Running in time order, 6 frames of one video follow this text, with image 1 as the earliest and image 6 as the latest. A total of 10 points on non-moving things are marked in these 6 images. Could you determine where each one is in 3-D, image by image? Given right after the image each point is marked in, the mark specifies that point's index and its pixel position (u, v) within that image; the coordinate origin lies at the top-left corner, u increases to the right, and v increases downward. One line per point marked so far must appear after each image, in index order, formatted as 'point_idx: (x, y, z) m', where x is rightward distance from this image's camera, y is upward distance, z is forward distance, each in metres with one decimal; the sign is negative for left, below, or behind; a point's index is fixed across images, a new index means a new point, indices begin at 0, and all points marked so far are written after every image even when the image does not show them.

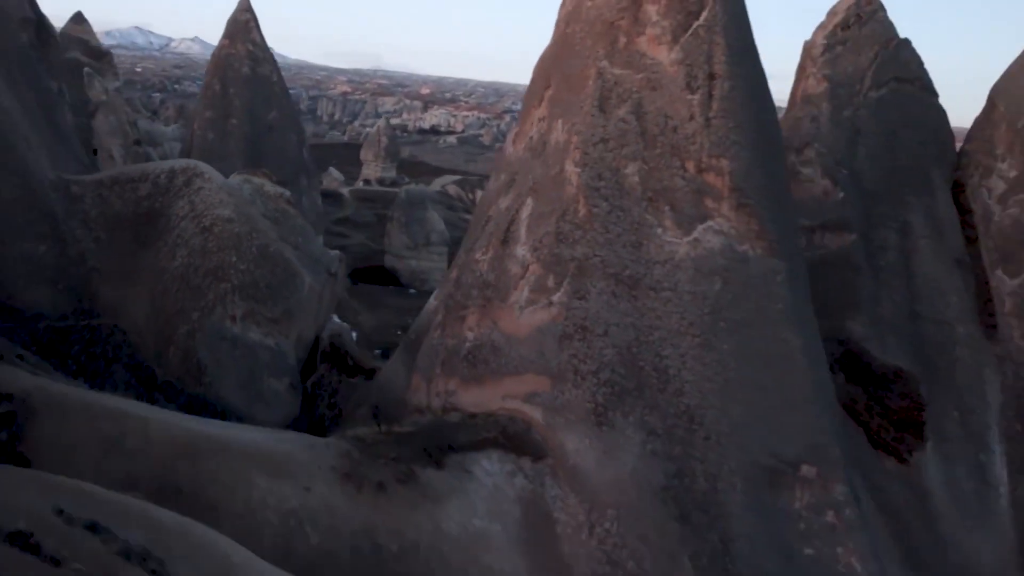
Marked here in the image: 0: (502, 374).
0: (0.0, -0.7, +4.6) m
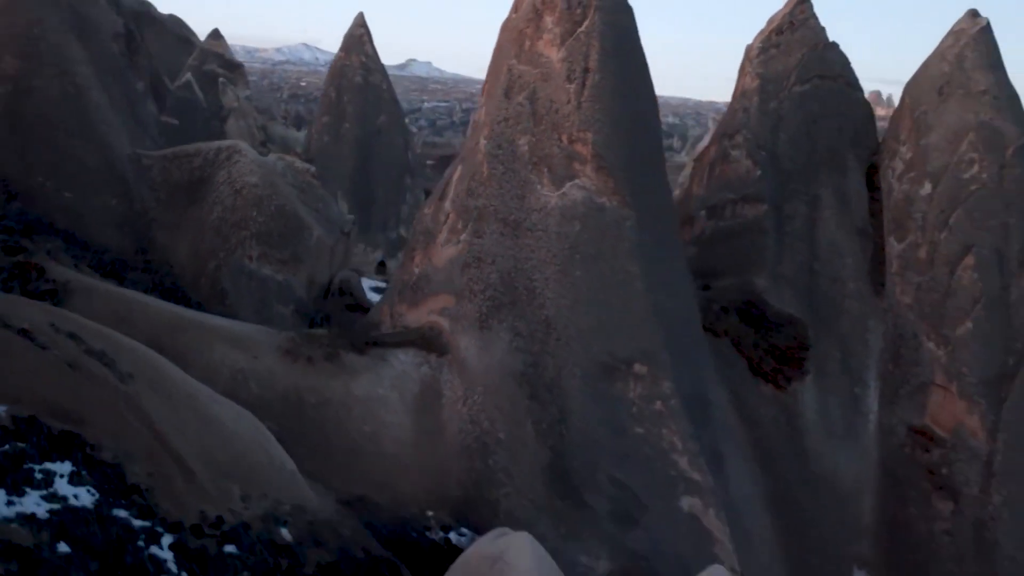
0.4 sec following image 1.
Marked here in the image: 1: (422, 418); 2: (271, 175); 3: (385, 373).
0: (-0.9, -0.1, +6.2) m
1: (-1.0, -1.3, +6.0) m
2: (-3.7, +1.7, +8.8) m
3: (-1.4, -0.9, +6.1) m
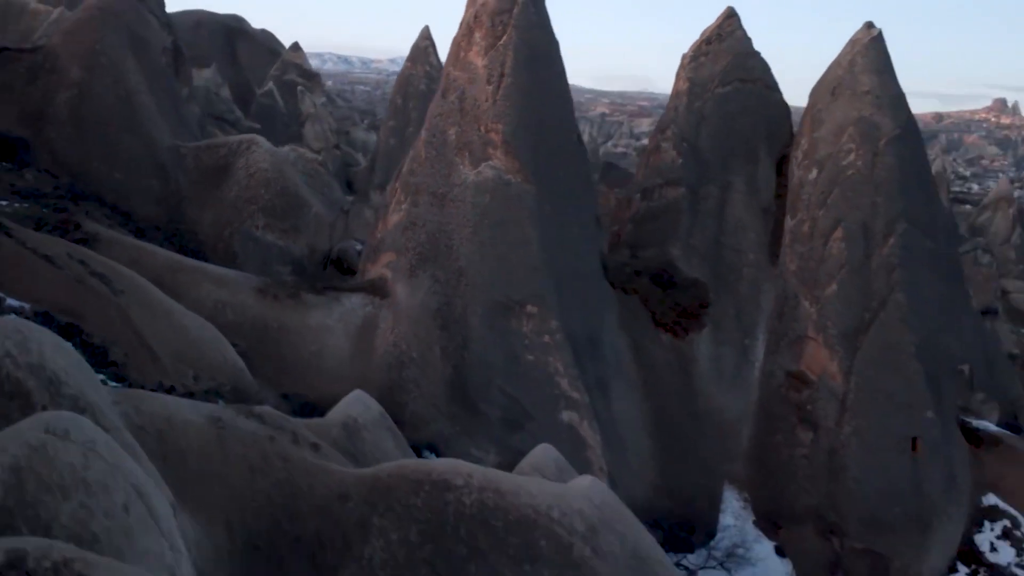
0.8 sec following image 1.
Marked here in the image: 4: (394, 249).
0: (-1.9, +0.5, +7.9) m
1: (-2.1, -0.7, +7.7) m
2: (-4.4, +2.4, +10.8) m
3: (-2.4, -0.3, +7.9) m
4: (-1.6, +0.5, +7.7) m
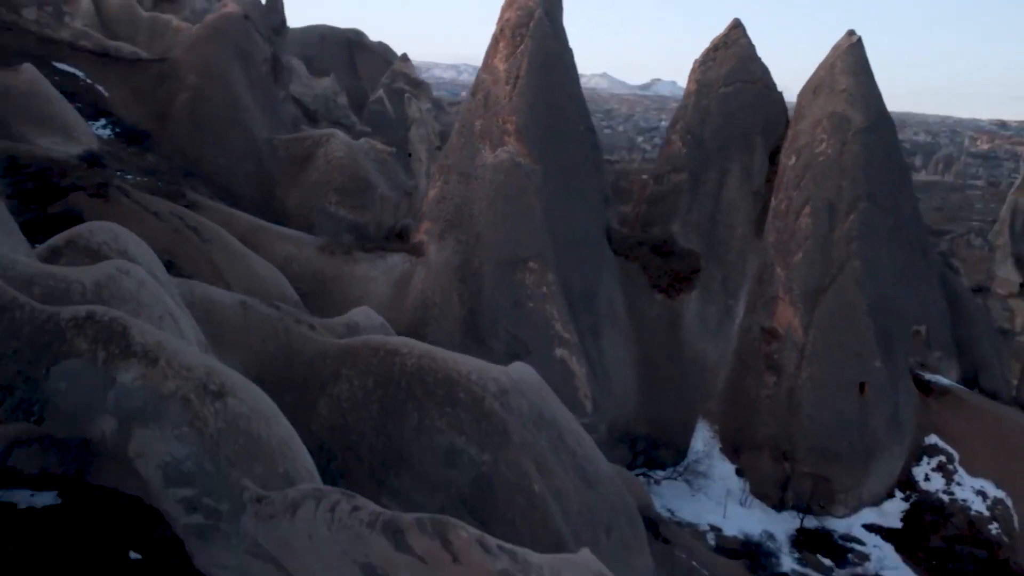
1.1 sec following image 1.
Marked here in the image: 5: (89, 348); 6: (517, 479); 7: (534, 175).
0: (-1.7, +1.2, +9.3) m
1: (-1.9, 0.0, +9.2) m
2: (-3.6, +3.1, +12.6) m
3: (-2.2, +0.4, +9.4) m
4: (-1.4, +1.2, +9.2) m
5: (-2.2, -0.3, +2.9) m
6: (0.0, -1.4, +4.3) m
7: (+0.3, +1.9, +8.6) m
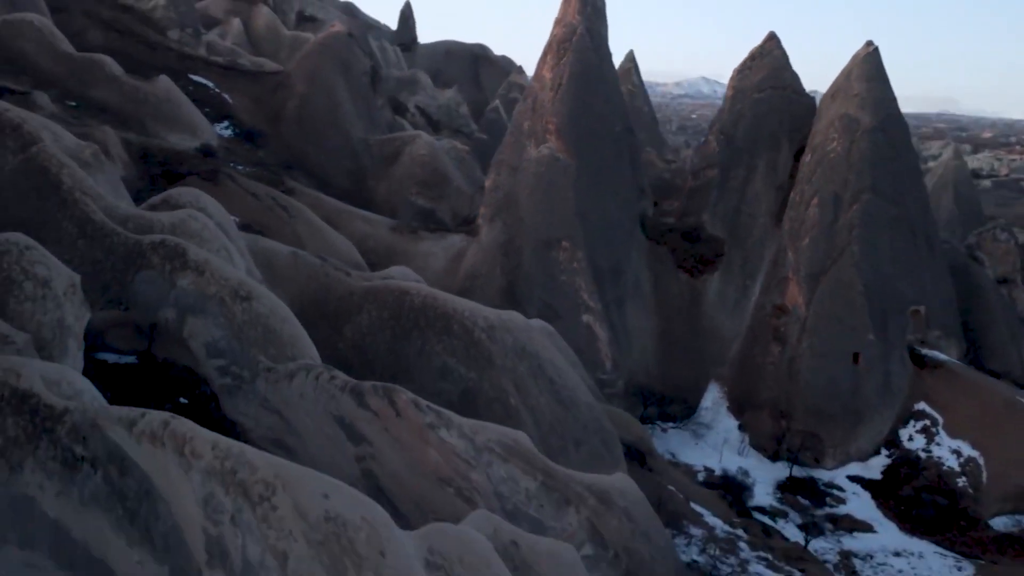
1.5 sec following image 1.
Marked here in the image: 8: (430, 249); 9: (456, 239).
0: (-0.9, +1.7, +10.3) m
1: (-1.1, +0.5, +10.2) m
2: (-2.2, +3.7, +13.8) m
3: (-1.4, +0.9, +10.5) m
4: (-0.7, +1.8, +10.1) m
5: (-2.5, +0.2, +4.1) m
6: (-0.1, -0.9, +5.0) m
7: (+1.0, +2.4, +9.2) m
8: (-1.6, +0.8, +10.5) m
9: (-1.2, +1.1, +10.3) m
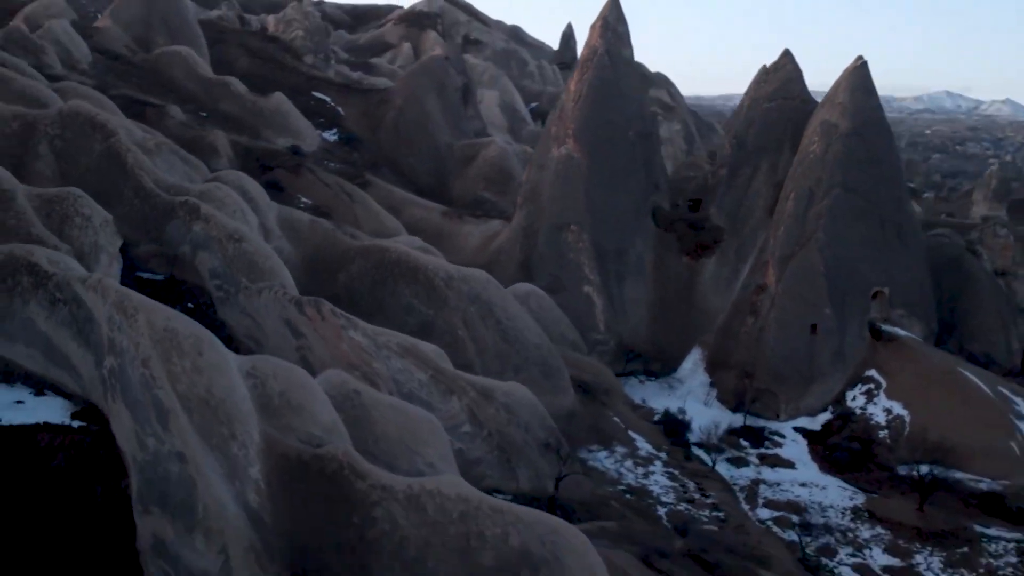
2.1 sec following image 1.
0: (-0.3, +2.2, +11.3) m
1: (-0.6, +0.9, +11.3) m
2: (-0.8, +4.1, +15.1) m
3: (-0.8, +1.4, +11.6) m
4: (-0.1, +2.2, +11.1) m
5: (-3.2, +0.8, +5.5) m
6: (-0.7, -0.4, +6.0) m
7: (+1.4, +2.8, +9.9) m
8: (-0.9, +1.2, +11.6) m
9: (-0.5, +1.5, +11.4) m
